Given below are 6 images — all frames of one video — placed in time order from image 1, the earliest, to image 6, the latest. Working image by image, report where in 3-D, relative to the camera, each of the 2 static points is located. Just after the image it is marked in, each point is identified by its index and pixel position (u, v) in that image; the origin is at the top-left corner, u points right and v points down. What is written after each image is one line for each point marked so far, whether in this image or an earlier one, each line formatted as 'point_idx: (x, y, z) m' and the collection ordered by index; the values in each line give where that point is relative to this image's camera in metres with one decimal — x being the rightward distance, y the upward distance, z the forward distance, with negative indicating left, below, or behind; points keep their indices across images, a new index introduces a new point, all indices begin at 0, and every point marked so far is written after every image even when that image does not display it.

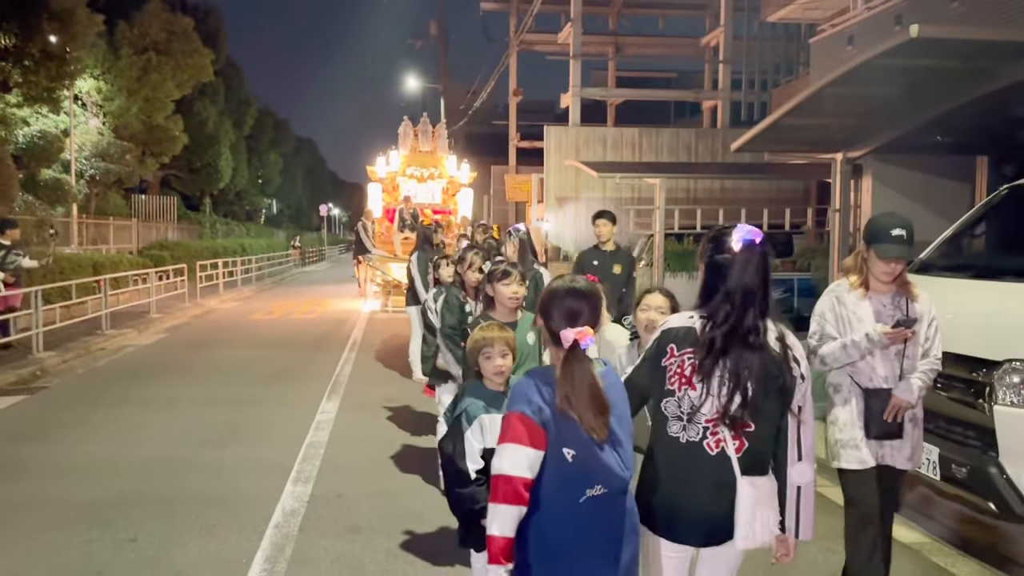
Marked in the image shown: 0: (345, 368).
0: (-2.2, -1.1, +12.2) m
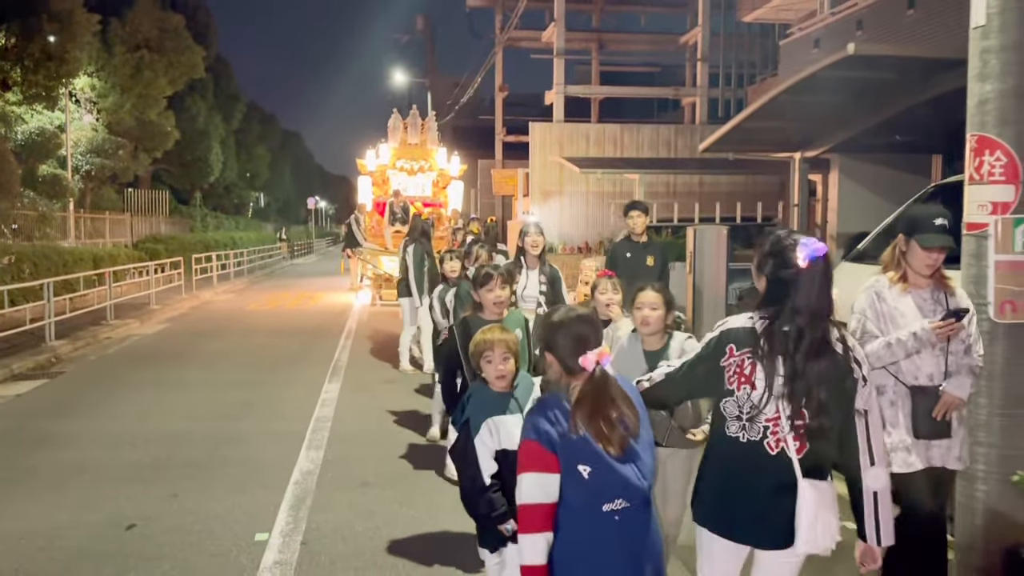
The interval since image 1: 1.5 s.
0: (-2.4, -1.0, +13.0) m
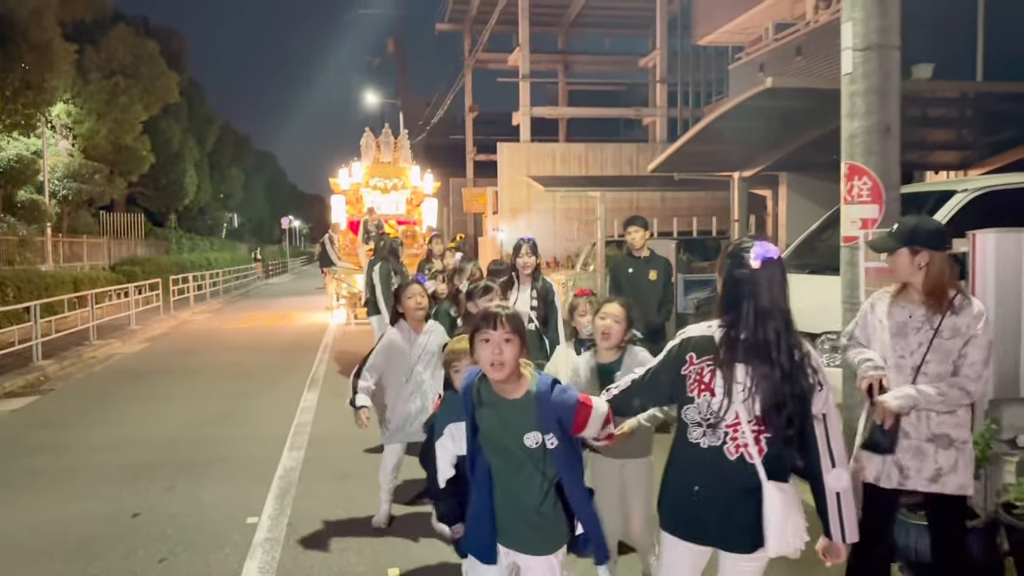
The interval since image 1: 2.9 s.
0: (-2.9, -1.2, +13.7) m
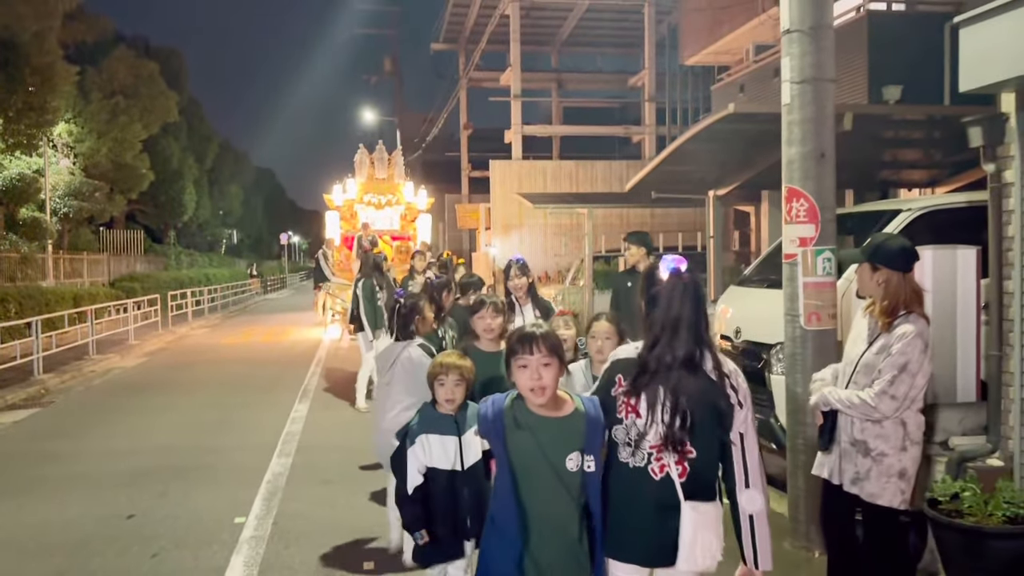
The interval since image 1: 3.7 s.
0: (-3.1, -1.5, +14.2) m
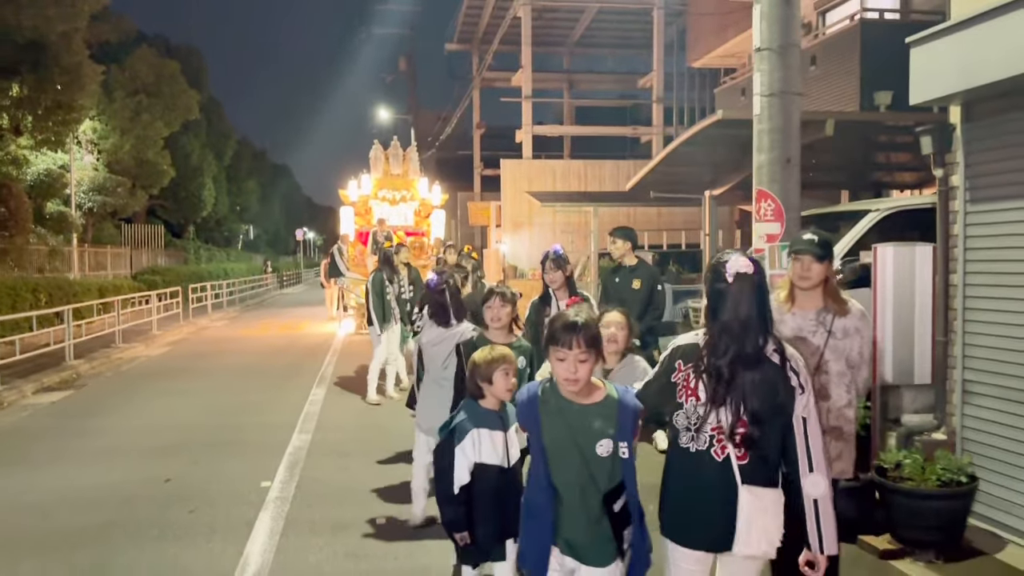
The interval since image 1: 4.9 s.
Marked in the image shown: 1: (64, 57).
0: (-3.0, -1.3, +14.9) m
1: (-9.7, +5.0, +19.6) m
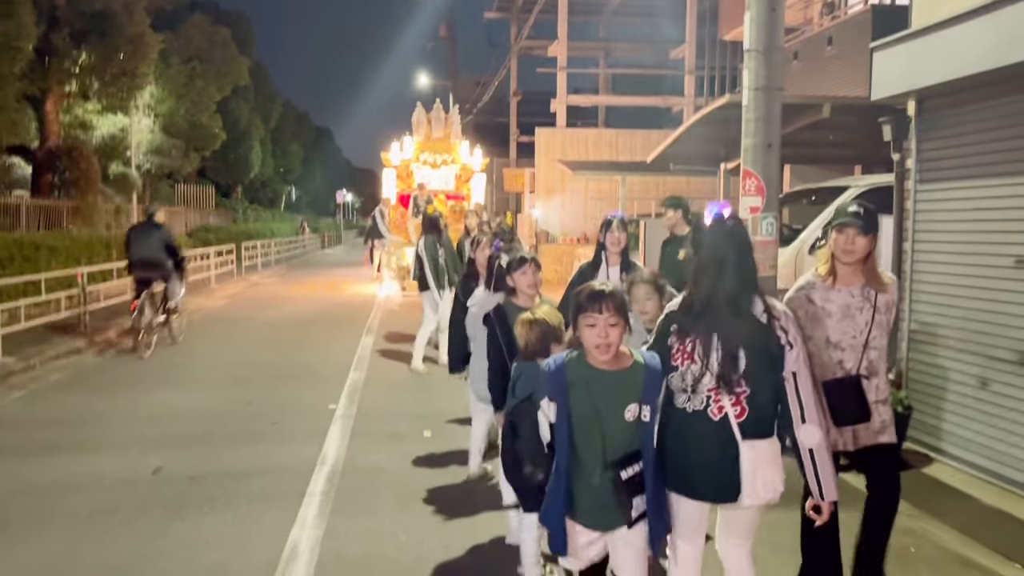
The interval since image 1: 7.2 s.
0: (-2.5, -0.6, +16.4) m
1: (-8.8, +6.0, +21.1) m
